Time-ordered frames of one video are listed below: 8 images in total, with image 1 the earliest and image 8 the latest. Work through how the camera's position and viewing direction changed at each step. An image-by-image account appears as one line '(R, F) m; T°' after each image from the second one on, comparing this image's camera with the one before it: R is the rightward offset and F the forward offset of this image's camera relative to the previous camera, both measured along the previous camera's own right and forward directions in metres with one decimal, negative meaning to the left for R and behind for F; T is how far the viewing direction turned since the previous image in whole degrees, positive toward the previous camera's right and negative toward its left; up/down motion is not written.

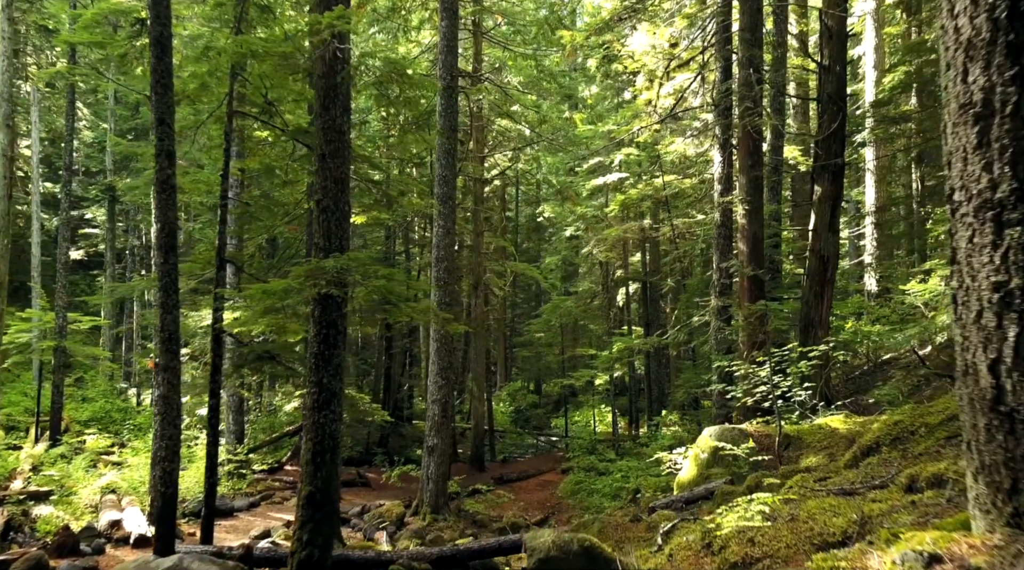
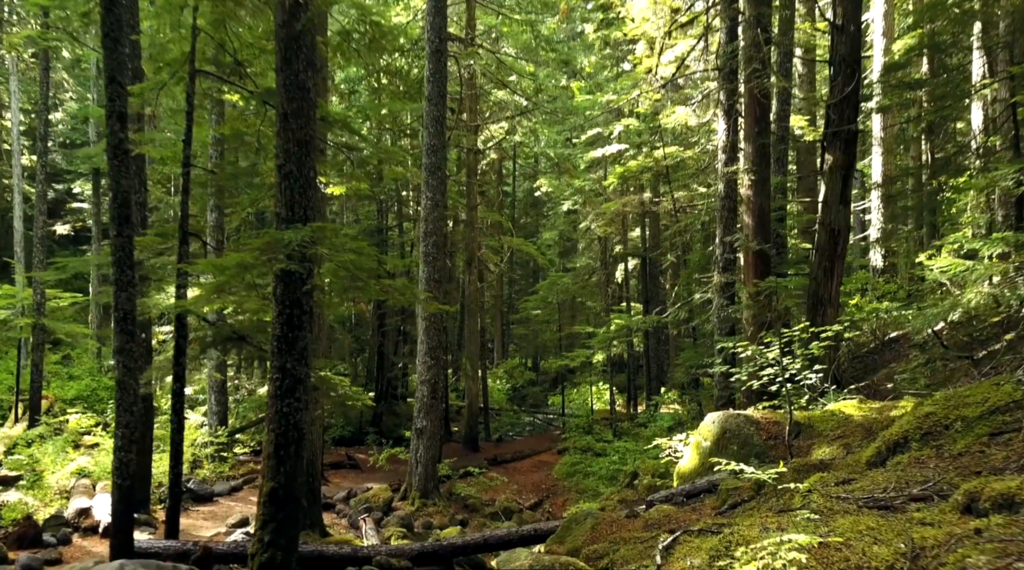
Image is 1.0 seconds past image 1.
(+0.1, +0.8) m; 0°
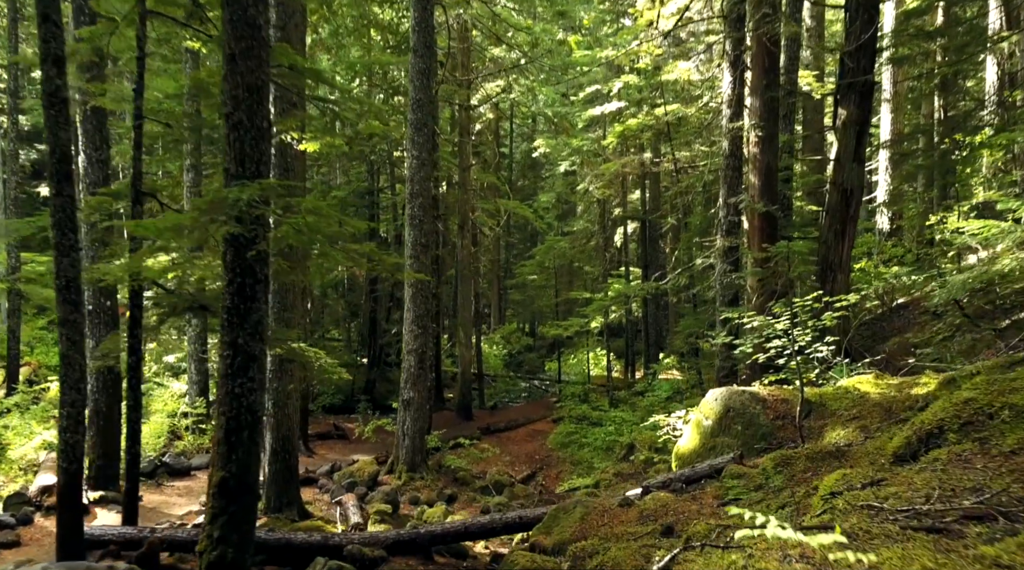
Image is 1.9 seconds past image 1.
(+0.2, +0.9) m; 0°
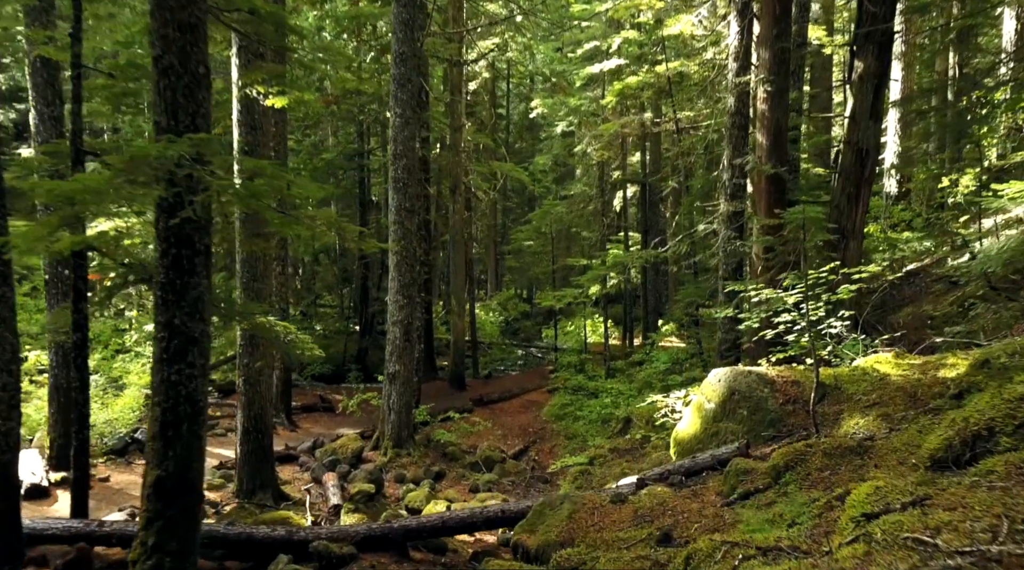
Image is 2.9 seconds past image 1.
(+0.2, +0.9) m; 0°
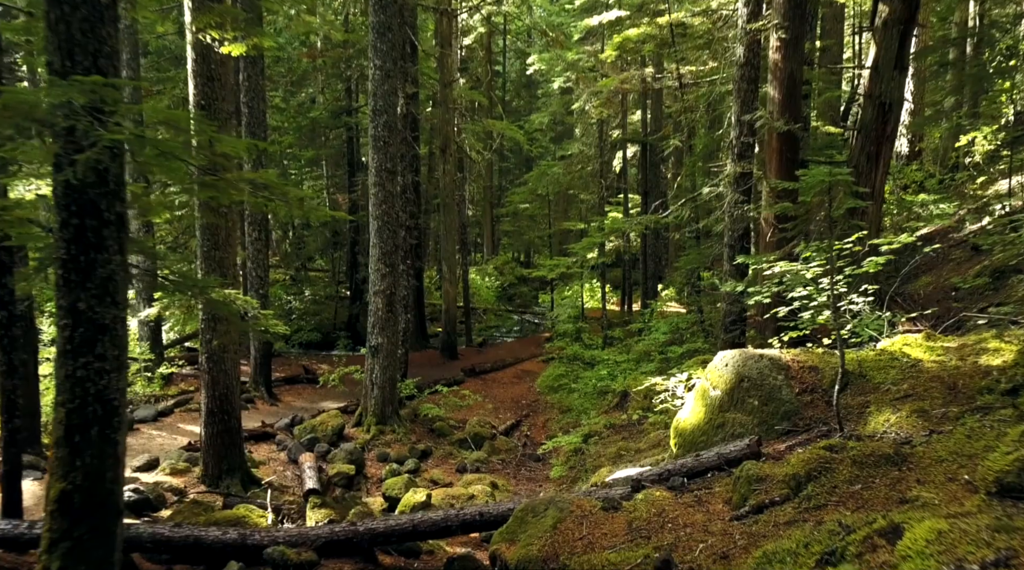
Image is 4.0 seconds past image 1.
(+0.2, +1.0) m; 0°
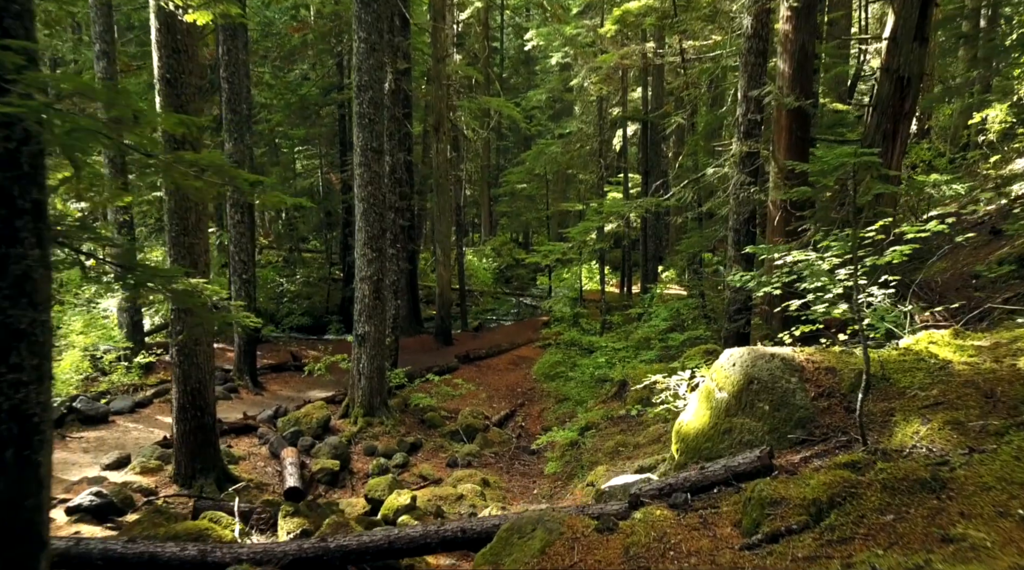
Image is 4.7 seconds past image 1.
(+0.1, +0.7) m; 0°
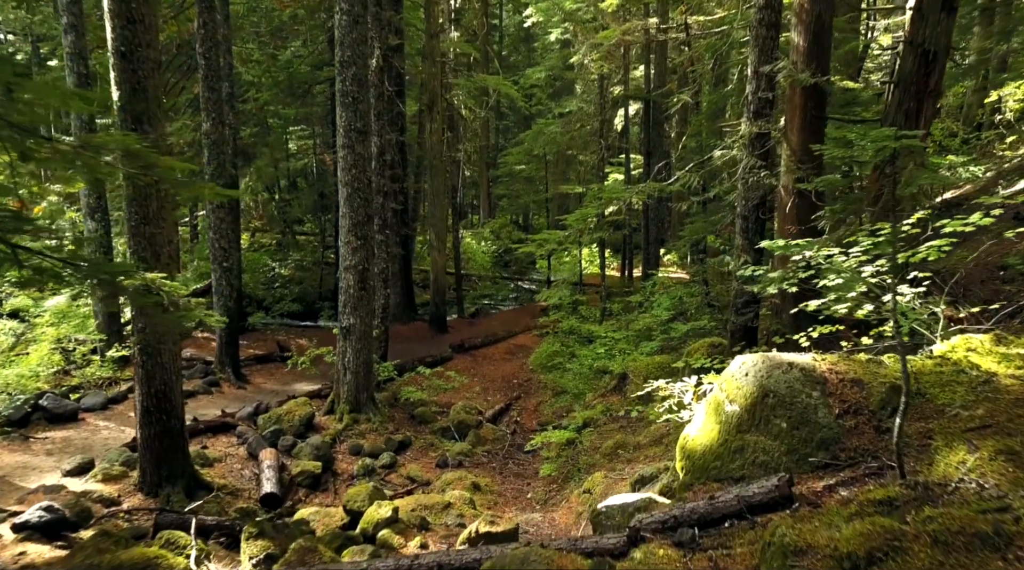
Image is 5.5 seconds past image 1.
(+0.1, +0.8) m; 0°
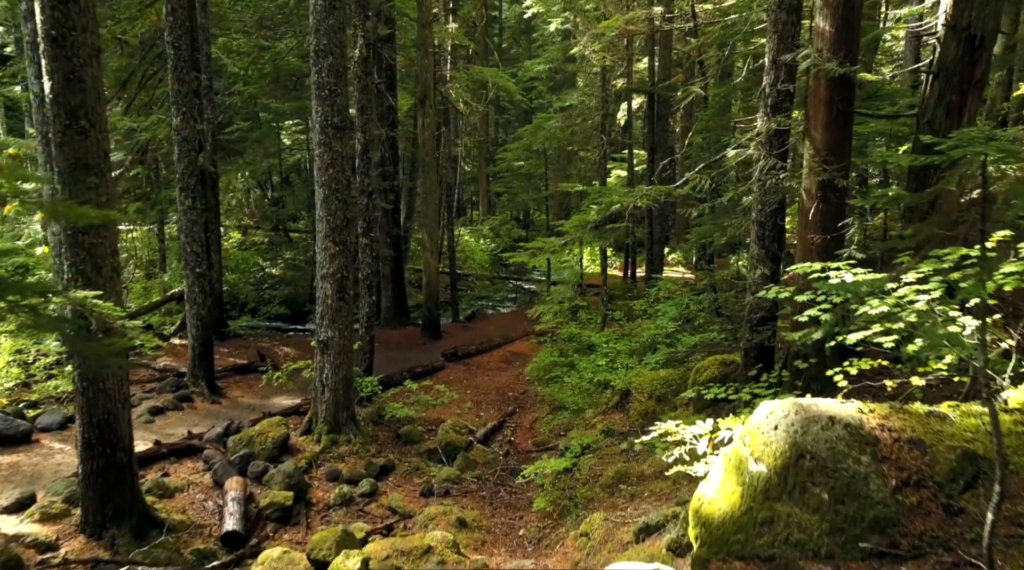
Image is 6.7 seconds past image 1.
(+0.1, +1.1) m; 0°
